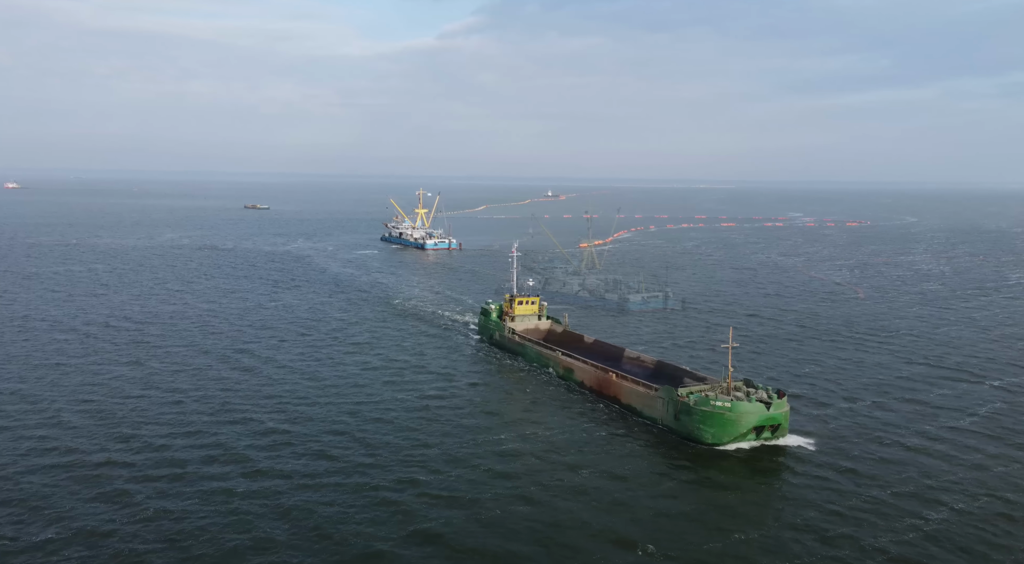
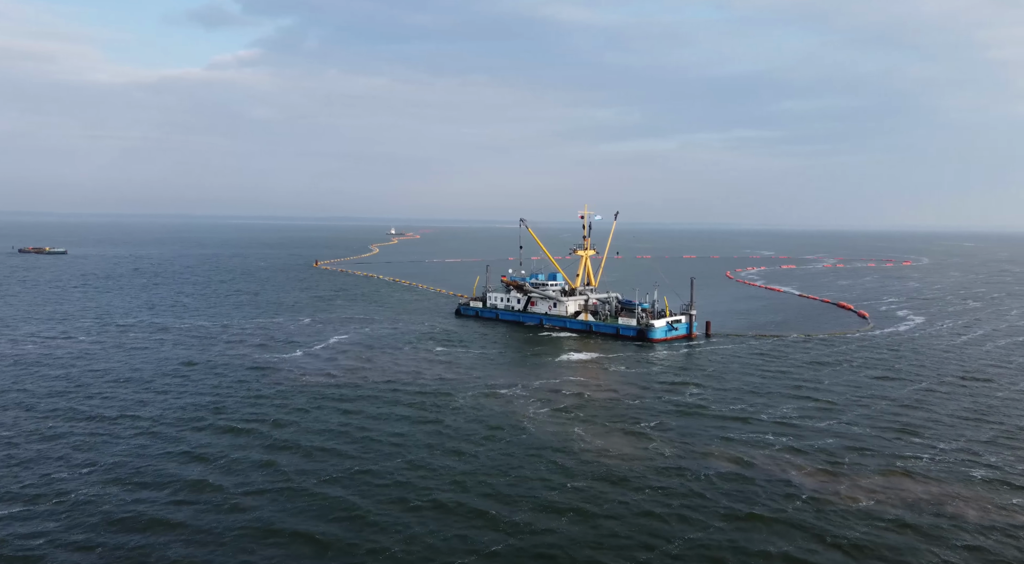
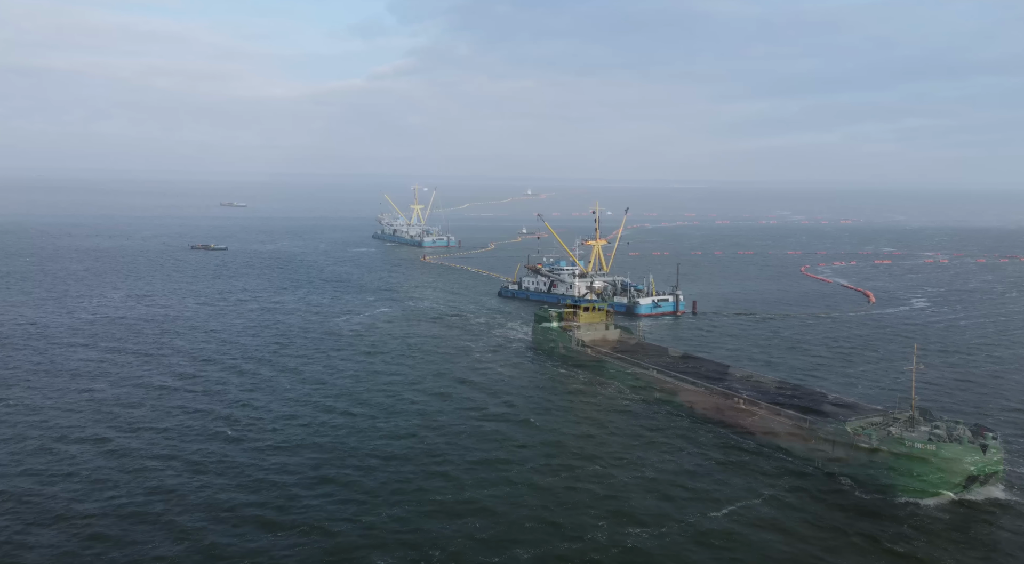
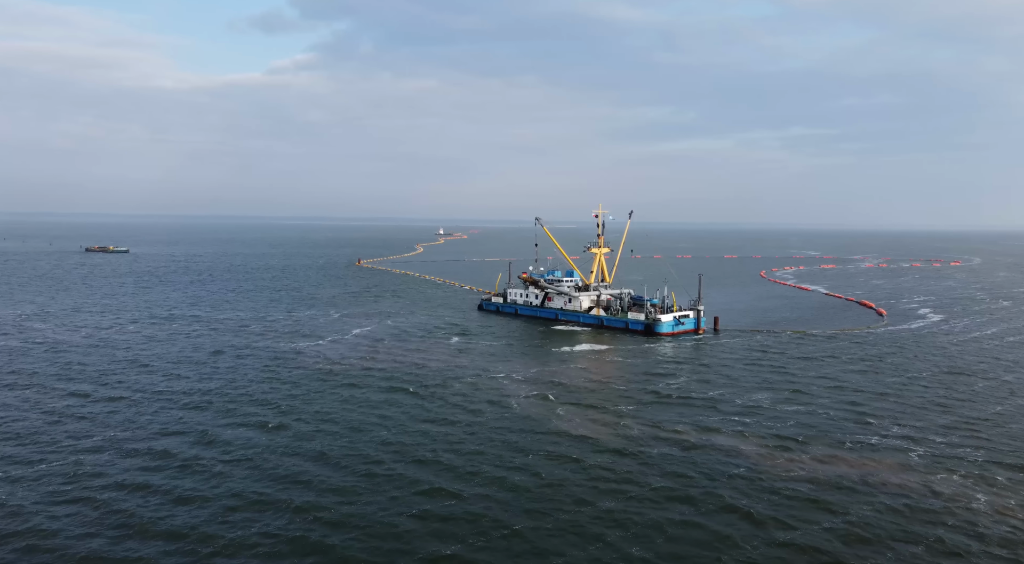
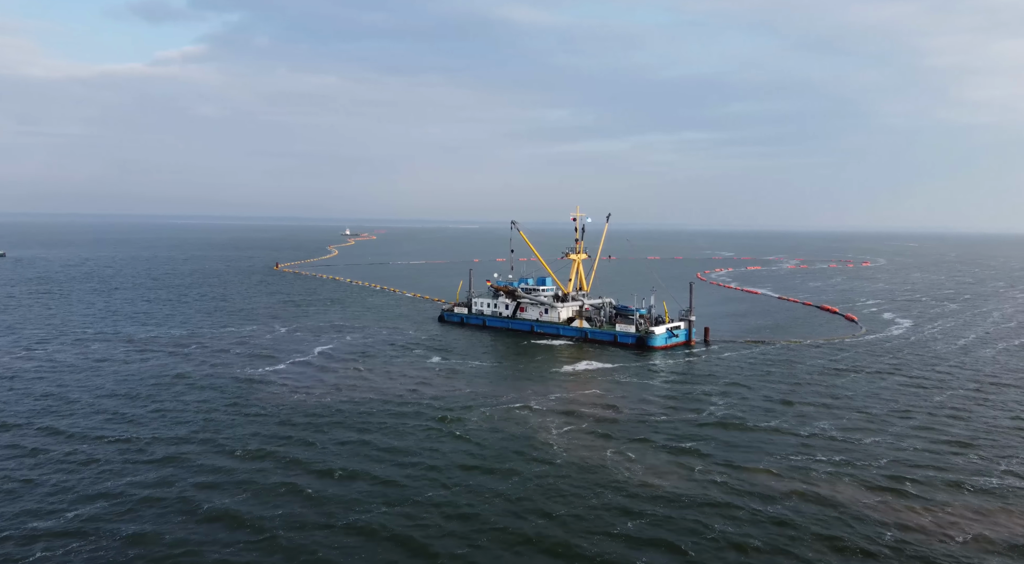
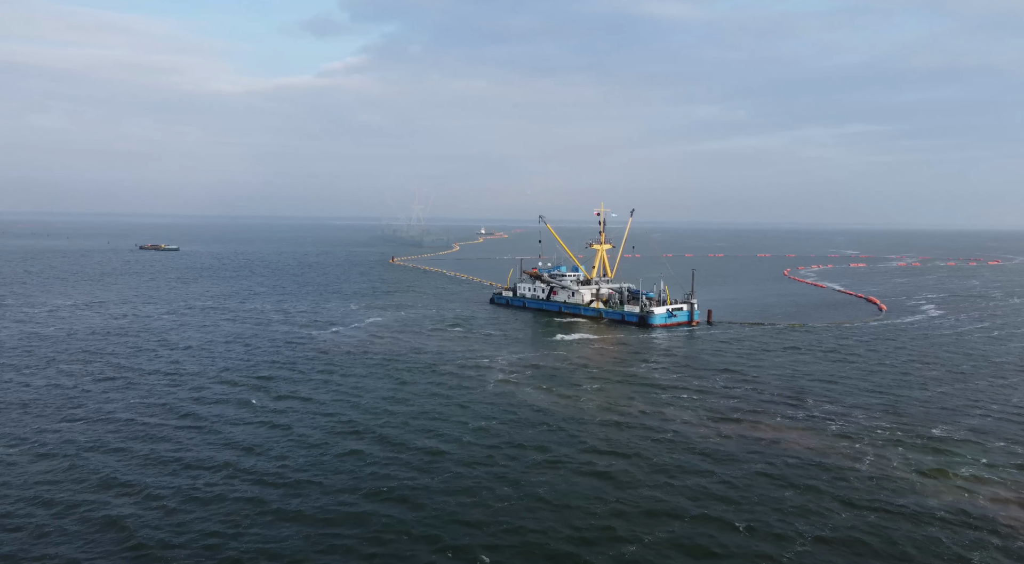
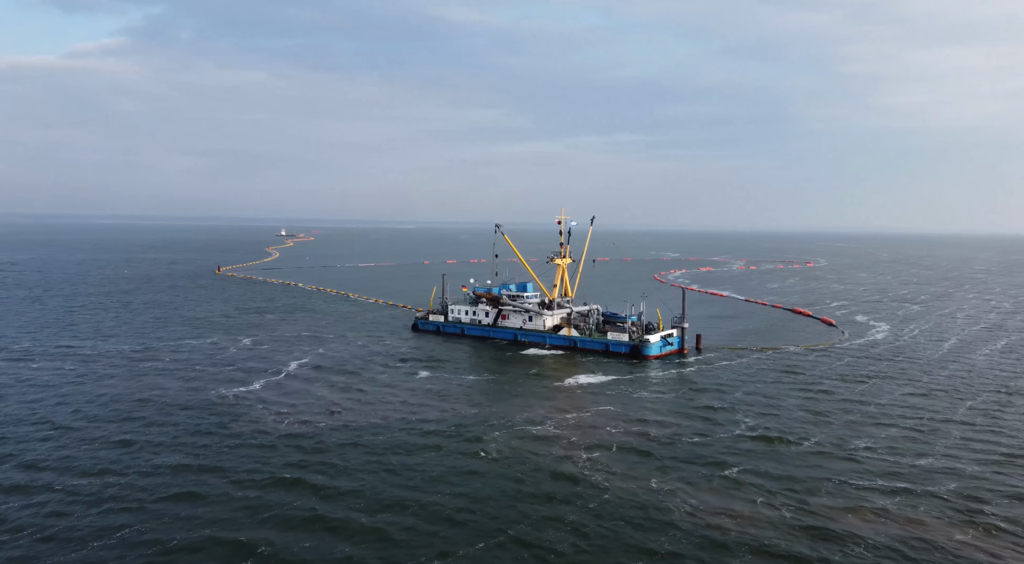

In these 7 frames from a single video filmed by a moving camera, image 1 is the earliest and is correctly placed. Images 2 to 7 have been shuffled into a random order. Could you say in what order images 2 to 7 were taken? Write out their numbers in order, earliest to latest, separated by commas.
3, 6, 4, 2, 5, 7
